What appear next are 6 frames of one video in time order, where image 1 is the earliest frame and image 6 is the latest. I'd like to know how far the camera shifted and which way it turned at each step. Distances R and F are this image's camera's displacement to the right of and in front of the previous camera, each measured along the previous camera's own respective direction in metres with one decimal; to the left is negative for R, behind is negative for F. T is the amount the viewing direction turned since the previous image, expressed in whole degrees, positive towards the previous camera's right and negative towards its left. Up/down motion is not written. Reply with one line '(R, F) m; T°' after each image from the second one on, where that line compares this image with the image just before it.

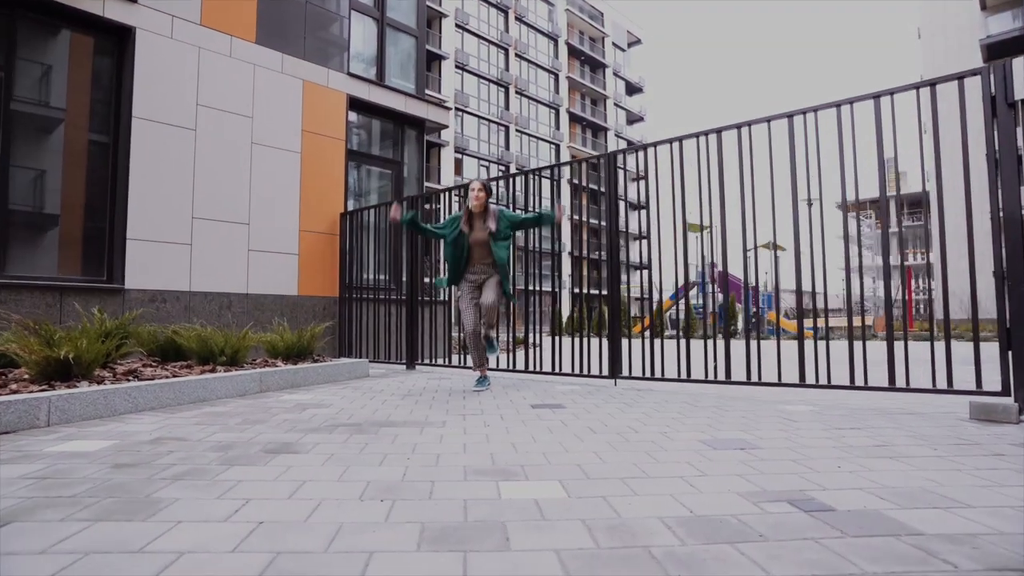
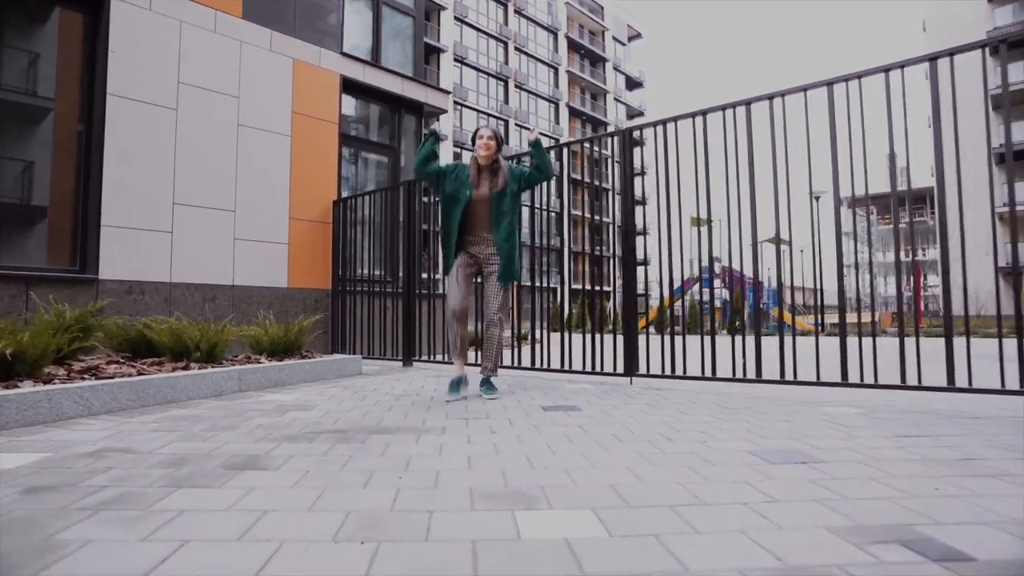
(0.0, +0.4) m; 0°
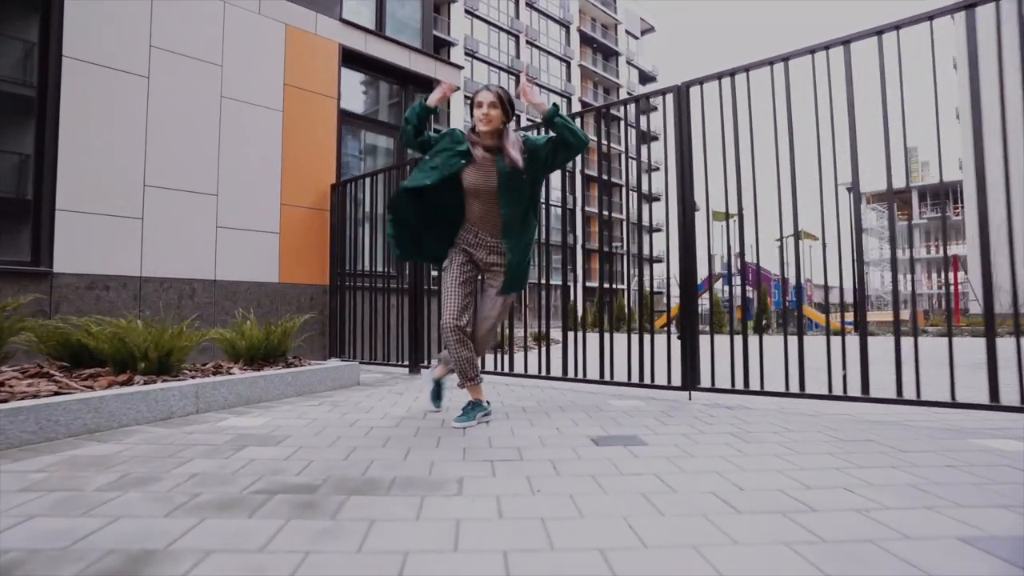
(-0.1, +0.9) m; -1°
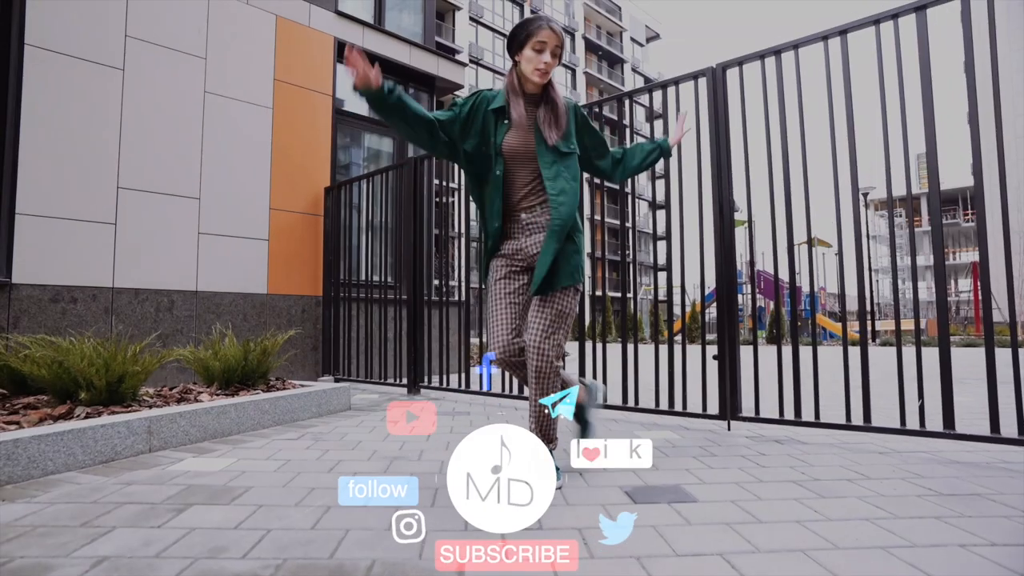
(0.0, +0.5) m; 0°
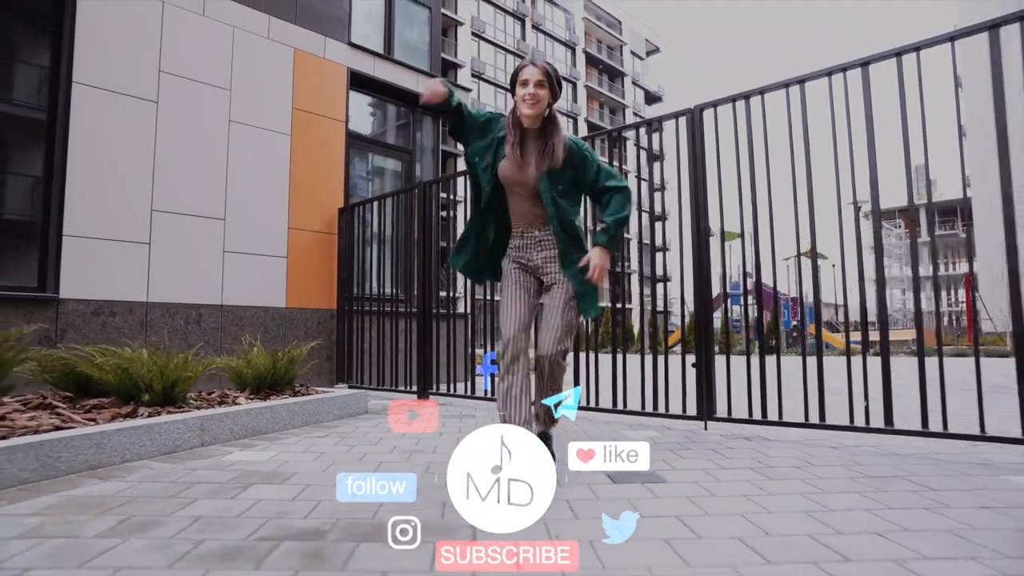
(0.0, -0.4) m; 0°
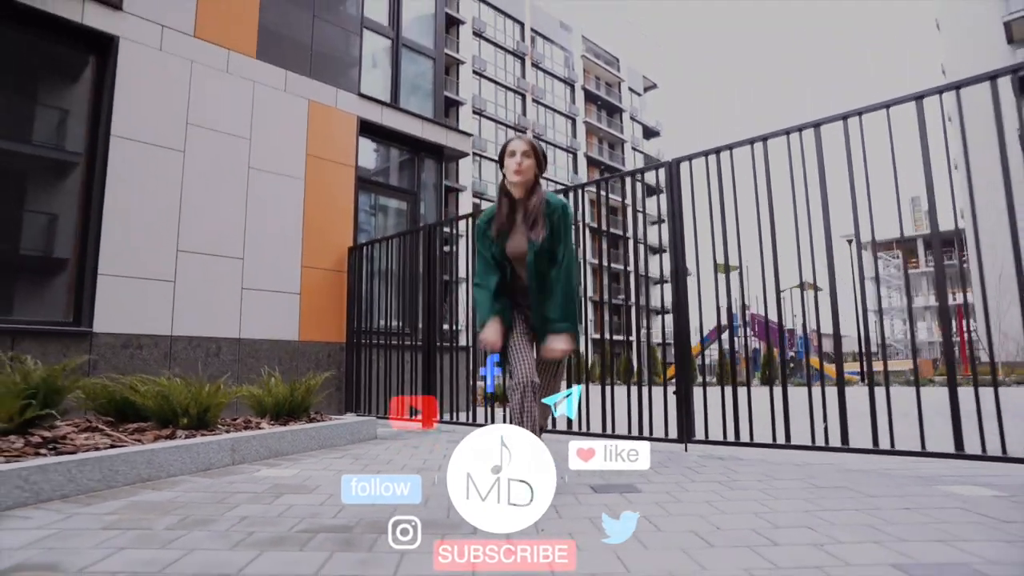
(0.0, -0.4) m; 0°
